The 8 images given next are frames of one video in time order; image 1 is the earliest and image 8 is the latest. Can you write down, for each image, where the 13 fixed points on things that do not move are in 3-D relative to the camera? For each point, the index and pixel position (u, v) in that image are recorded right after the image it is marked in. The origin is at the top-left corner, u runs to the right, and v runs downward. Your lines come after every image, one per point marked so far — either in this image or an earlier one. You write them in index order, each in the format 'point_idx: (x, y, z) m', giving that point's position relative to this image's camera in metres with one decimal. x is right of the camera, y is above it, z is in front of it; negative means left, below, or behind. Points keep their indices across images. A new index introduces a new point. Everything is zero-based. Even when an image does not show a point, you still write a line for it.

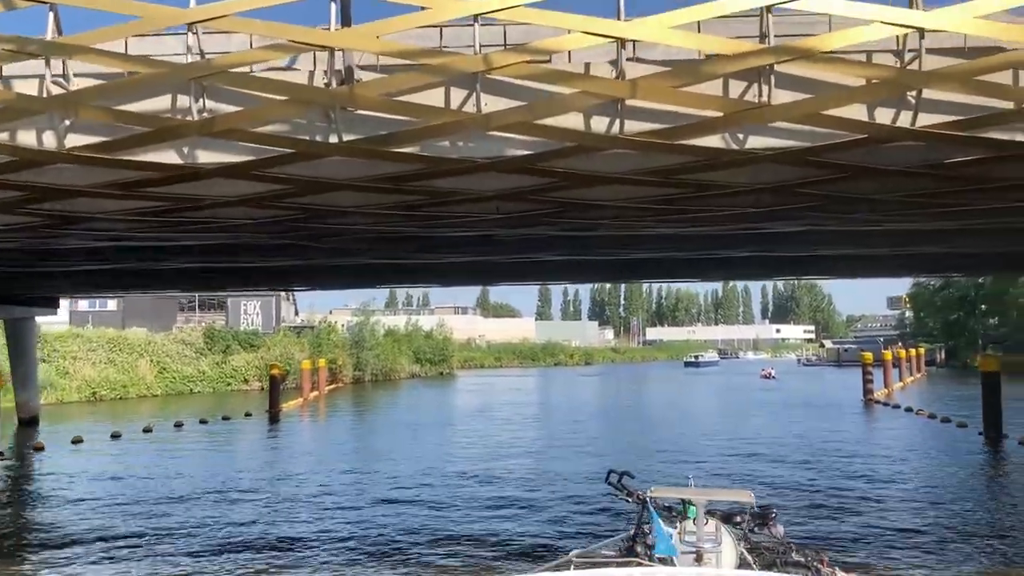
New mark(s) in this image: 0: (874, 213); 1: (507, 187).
0: (+7.7, +1.5, +19.3) m
1: (-0.1, +1.9, +17.4) m
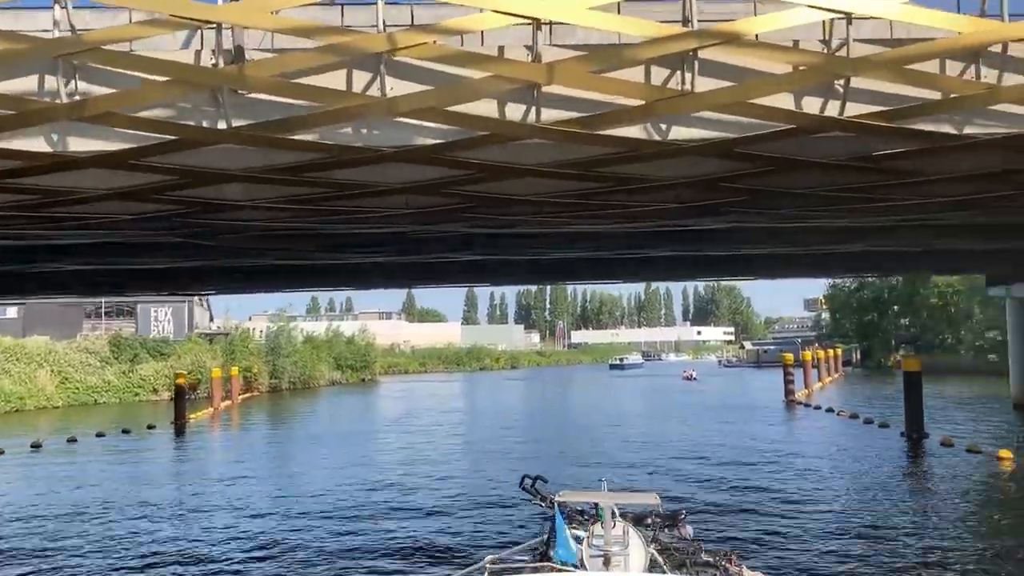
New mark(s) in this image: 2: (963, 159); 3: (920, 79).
0: (+5.9, +1.5, +18.7) m
1: (-1.7, +1.9, +16.1) m
2: (+7.9, +2.2, +15.8) m
3: (+6.4, +3.3, +14.3) m
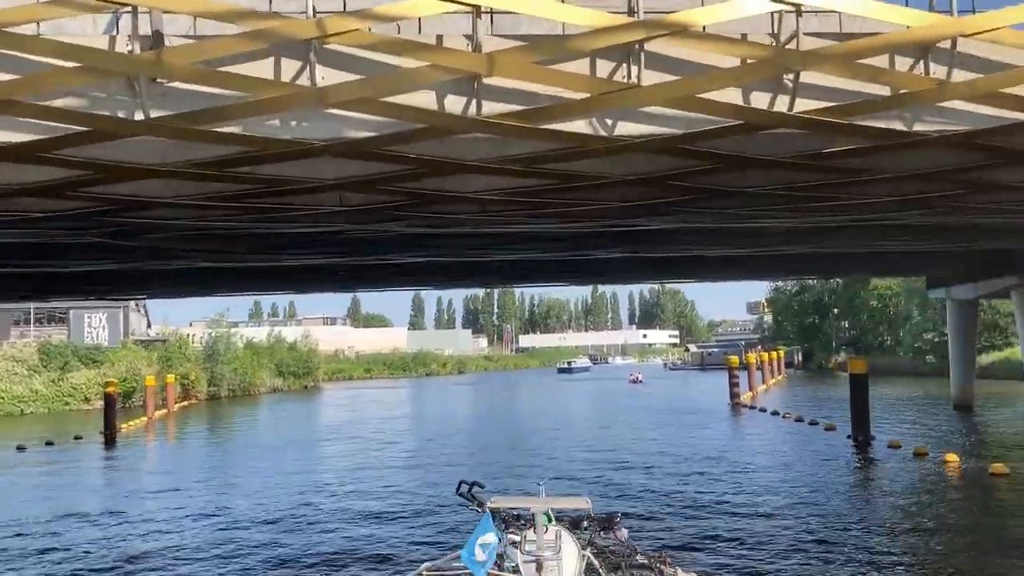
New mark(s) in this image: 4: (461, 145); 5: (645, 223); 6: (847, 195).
0: (+4.7, +1.5, +18.3) m
1: (-2.7, +1.9, +15.3) m
2: (+6.8, +2.2, +15.5) m
3: (+5.5, +3.3, +13.9) m
4: (-0.8, +2.3, +14.7) m
5: (+2.8, +1.4, +19.1) m
6: (+6.3, +1.8, +17.1) m
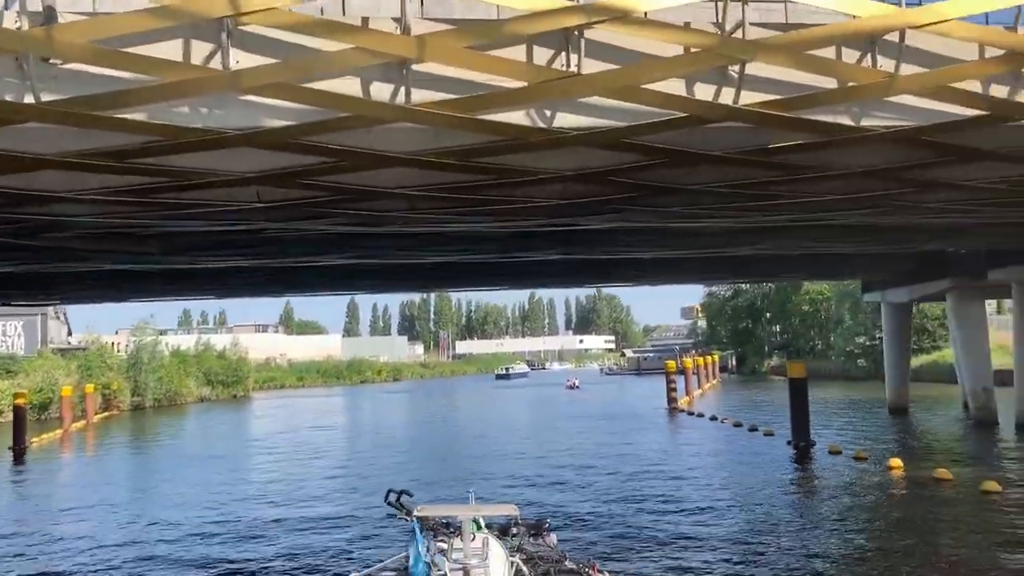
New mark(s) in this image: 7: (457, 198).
0: (+3.4, +1.5, +17.6) m
1: (-3.8, +1.9, +14.2) m
2: (+5.7, +2.2, +15.0) m
3: (+4.5, +3.3, +13.3) m
4: (-1.8, +2.3, +13.7) m
5: (+1.5, +1.3, +18.3) m
6: (+5.1, +1.7, +16.6) m
7: (-1.0, +1.6, +15.9) m
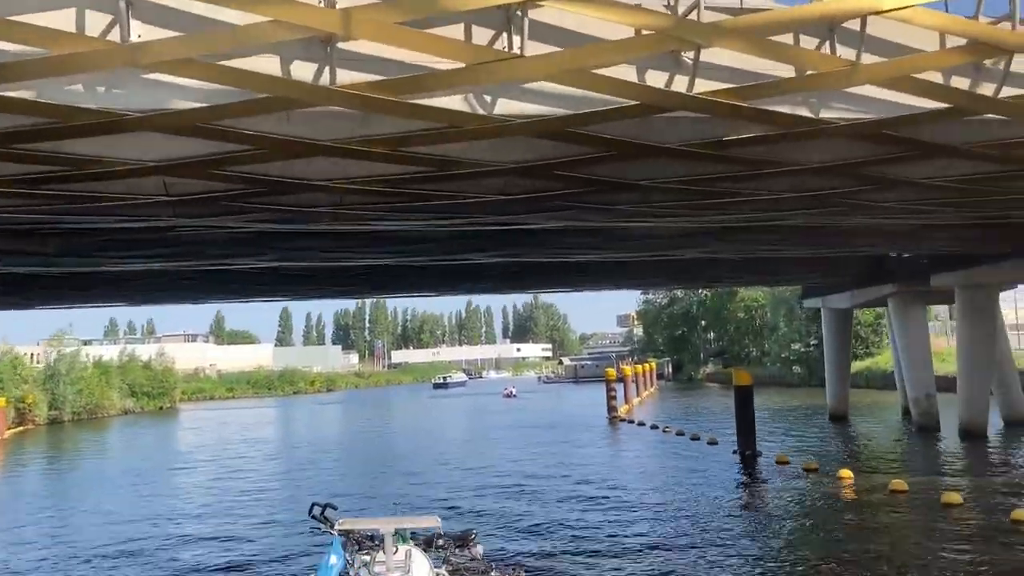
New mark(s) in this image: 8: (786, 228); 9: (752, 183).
0: (+2.3, +1.4, +16.7) m
1: (-4.7, +1.8, +12.7) m
2: (+4.8, +2.2, +14.3) m
3: (+3.6, +3.3, +12.5) m
4: (-2.7, +2.3, +12.4) m
5: (+0.3, +1.3, +17.2) m
6: (+4.0, +1.7, +15.8) m
7: (-2.0, +1.5, +14.6) m
8: (+6.0, +1.3, +20.0) m
9: (+4.1, +1.8, +15.4) m
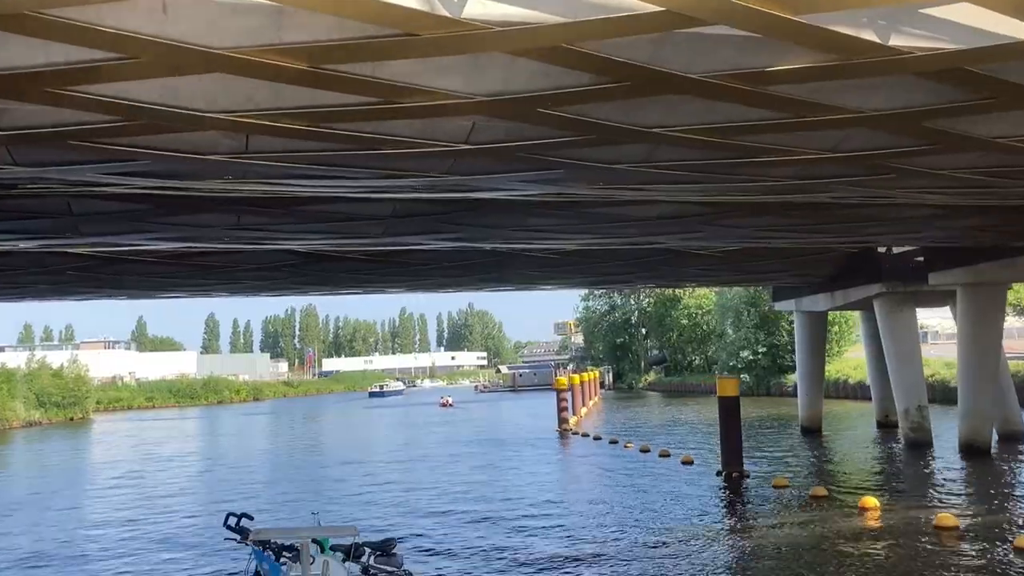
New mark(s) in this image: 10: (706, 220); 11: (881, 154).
0: (+1.7, +1.6, +13.3) m
1: (-4.9, +2.1, +8.8) m
2: (+4.4, +2.4, +11.1) m
3: (+3.4, +3.5, +9.2) m
4: (-2.9, +2.6, +8.7) m
5: (-0.3, +1.5, +13.7) m
6: (+3.5, +1.9, +12.5) m
7: (-2.4, +1.8, +10.9) m
8: (+5.2, +1.4, +16.8) m
9: (+3.6, +2.0, +12.1) m
10: (+3.6, +1.4, +17.2) m
11: (+4.8, +1.9, +12.7) m
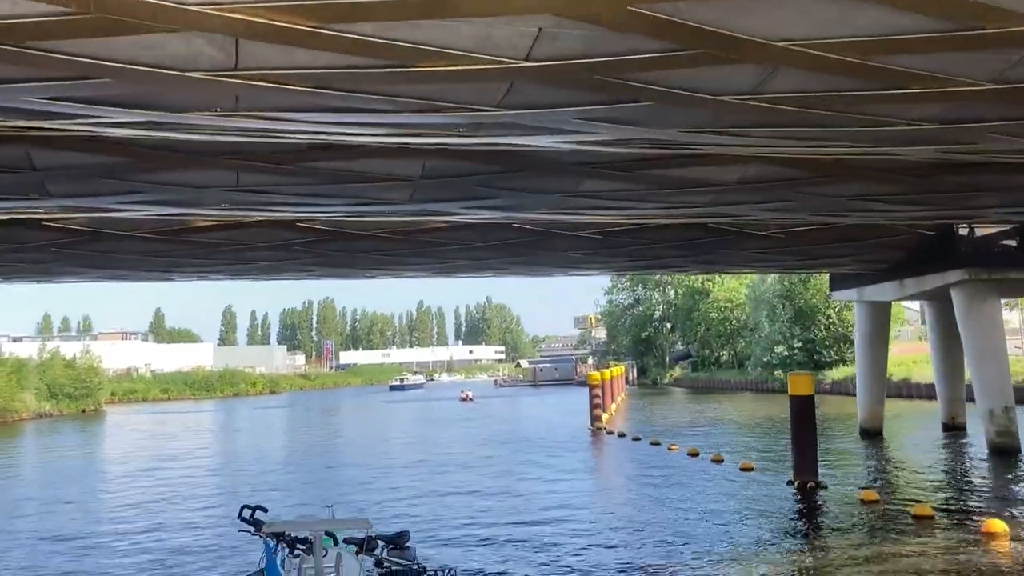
0: (+2.5, +1.9, +10.6) m
1: (-4.3, +2.5, +6.3) m
2: (+5.1, +2.7, +8.3) m
3: (+4.0, +3.8, +6.5) m
4: (-2.3, +2.9, +6.1) m
5: (+0.4, +1.8, +11.1) m
6: (+4.2, +2.2, +9.8) m
7: (-1.7, +2.1, +8.3) m
8: (+6.0, +1.8, +14.1) m
9: (+4.3, +2.3, +9.4) m
10: (+4.4, +1.7, +14.5) m
11: (+5.5, +2.1, +9.9) m
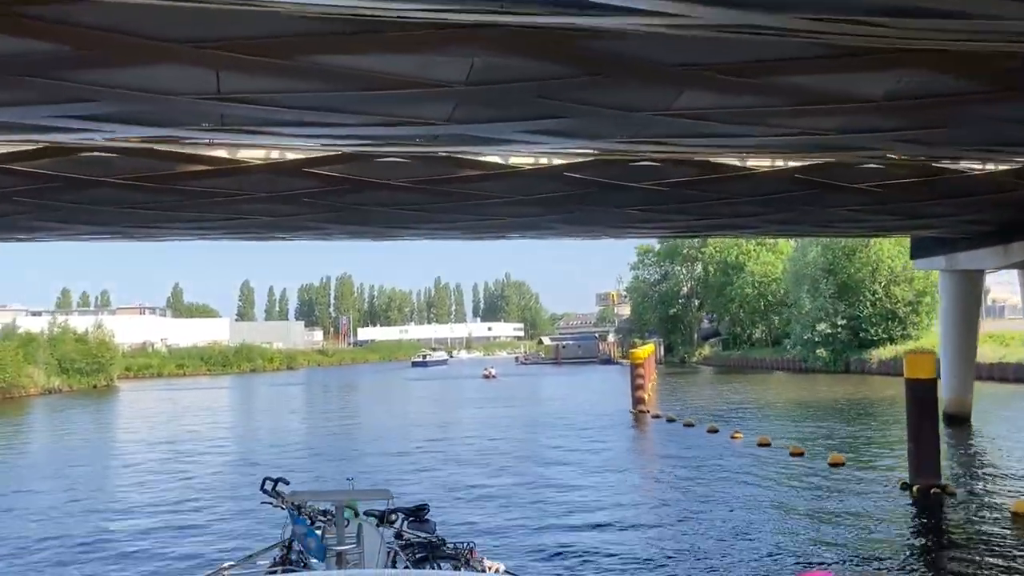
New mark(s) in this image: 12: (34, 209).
0: (+3.2, +2.4, +7.2) m
1: (-3.6, +2.9, +3.0) m
2: (+5.8, +3.1, +4.9) m
3: (+4.7, +4.2, +3.0) m
4: (-1.6, +3.3, +2.8) m
5: (+1.2, +2.3, +7.7) m
6: (+5.0, +2.6, +6.4) m
7: (-1.0, +2.6, +5.0) m
8: (+6.8, +2.3, +10.6) m
9: (+5.0, +2.7, +5.9) m
10: (+5.2, +2.3, +11.0) m
11: (+6.3, +2.6, +6.5) m
12: (-9.8, +1.4, +18.2) m
